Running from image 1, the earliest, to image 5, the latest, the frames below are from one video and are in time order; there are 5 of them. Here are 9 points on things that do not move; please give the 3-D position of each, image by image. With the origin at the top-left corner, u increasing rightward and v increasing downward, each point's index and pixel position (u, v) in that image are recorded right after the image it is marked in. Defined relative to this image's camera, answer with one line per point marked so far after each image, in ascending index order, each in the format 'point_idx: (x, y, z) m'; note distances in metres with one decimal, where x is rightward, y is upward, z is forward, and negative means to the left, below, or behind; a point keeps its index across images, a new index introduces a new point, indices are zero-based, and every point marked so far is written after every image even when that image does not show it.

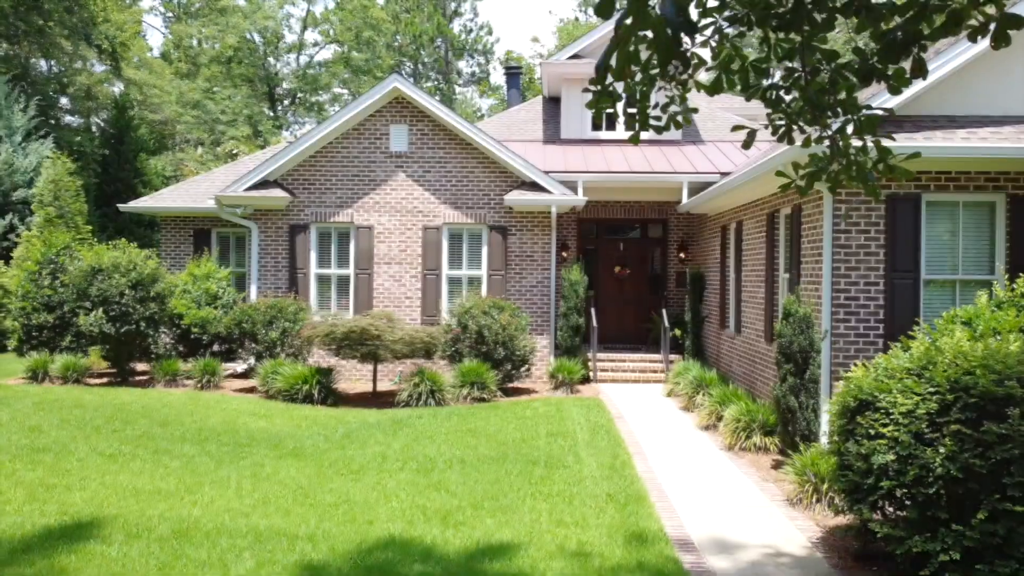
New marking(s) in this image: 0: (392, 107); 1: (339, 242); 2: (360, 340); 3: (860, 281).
0: (-2.2, +3.3, +15.8) m
1: (-3.2, +0.9, +16.0) m
2: (-2.3, -0.8, +12.8) m
3: (+3.8, +0.1, +9.2) m
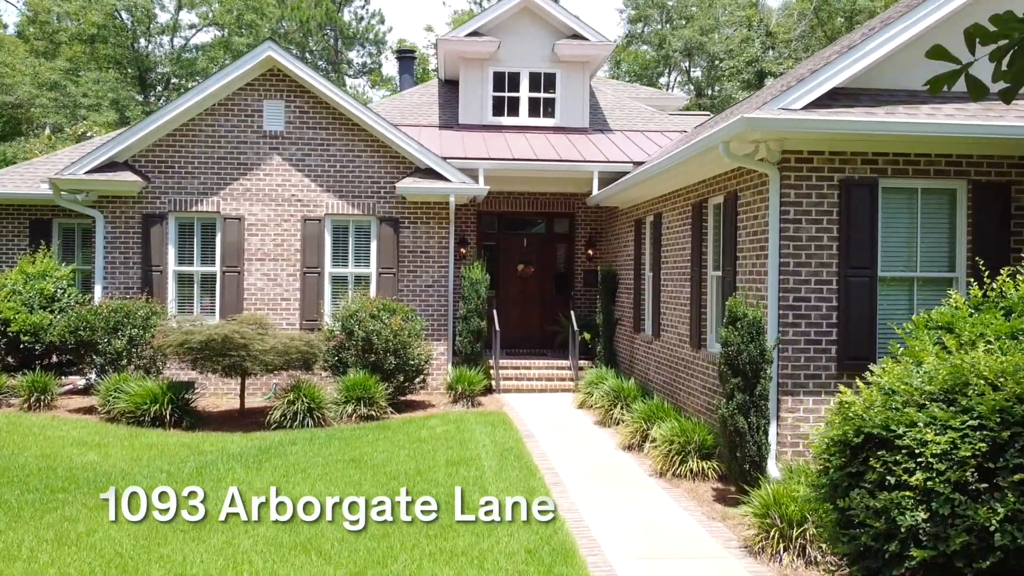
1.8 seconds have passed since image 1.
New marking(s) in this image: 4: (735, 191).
0: (-4.0, +3.3, +13.7) m
1: (-5.0, +0.9, +13.8) m
2: (-3.7, -0.8, +10.8) m
3: (+2.8, +0.1, +8.0) m
4: (+2.4, +1.0, +9.1) m
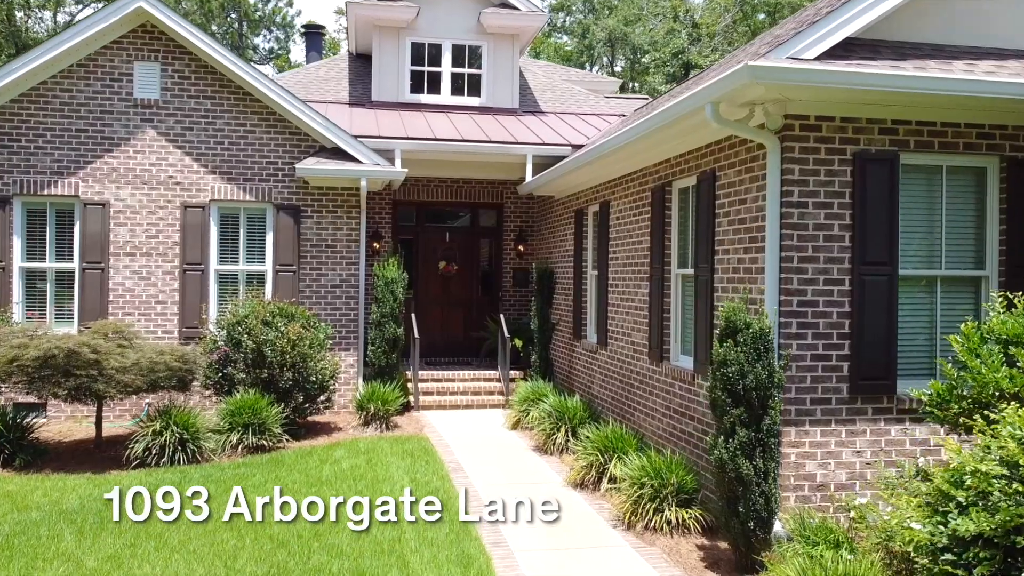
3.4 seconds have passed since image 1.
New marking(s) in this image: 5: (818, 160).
0: (-5.0, +3.3, +11.4) m
1: (-6.1, +0.9, +11.4) m
2: (-4.5, -0.8, +8.5) m
3: (+2.3, +0.1, +6.3) m
4: (+1.7, +1.0, +7.4) m
5: (+2.3, +0.9, +6.3) m
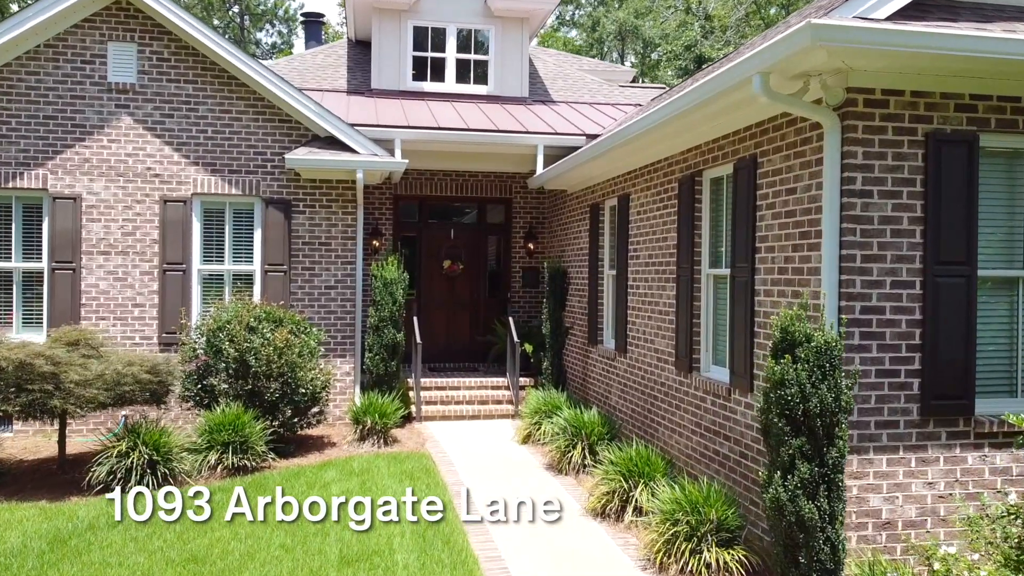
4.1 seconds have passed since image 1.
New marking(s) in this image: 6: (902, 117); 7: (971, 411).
0: (-4.9, +3.3, +10.5) m
1: (-5.9, +0.8, +10.5) m
2: (-4.4, -0.8, +7.6) m
3: (+2.3, 0.0, +5.4) m
4: (+1.8, +1.0, +6.5) m
5: (+2.3, +0.9, +5.4) m
6: (+2.5, +1.1, +5.4) m
7: (+2.9, -0.8, +5.5) m
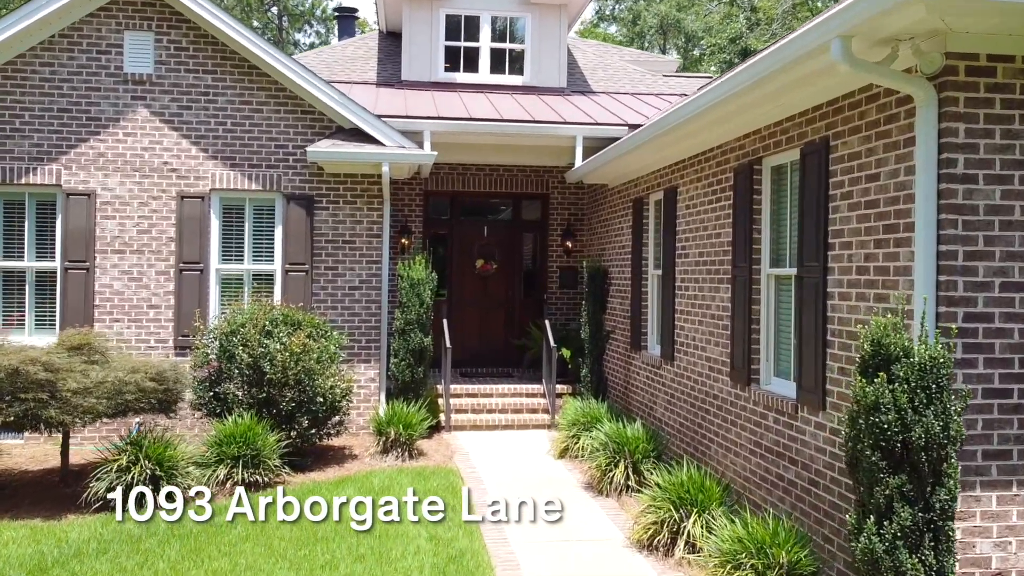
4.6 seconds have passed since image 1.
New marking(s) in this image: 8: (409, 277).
0: (-4.5, +3.3, +9.9) m
1: (-5.5, +0.8, +9.9) m
2: (-4.1, -0.8, +7.0) m
3: (+2.5, 0.0, +4.5) m
4: (+2.1, +1.0, +5.6) m
5: (+2.5, +0.9, +4.5) m
6: (+2.6, +1.1, +4.5) m
7: (+3.1, -0.8, +4.6) m
8: (-1.2, +0.1, +10.3) m
